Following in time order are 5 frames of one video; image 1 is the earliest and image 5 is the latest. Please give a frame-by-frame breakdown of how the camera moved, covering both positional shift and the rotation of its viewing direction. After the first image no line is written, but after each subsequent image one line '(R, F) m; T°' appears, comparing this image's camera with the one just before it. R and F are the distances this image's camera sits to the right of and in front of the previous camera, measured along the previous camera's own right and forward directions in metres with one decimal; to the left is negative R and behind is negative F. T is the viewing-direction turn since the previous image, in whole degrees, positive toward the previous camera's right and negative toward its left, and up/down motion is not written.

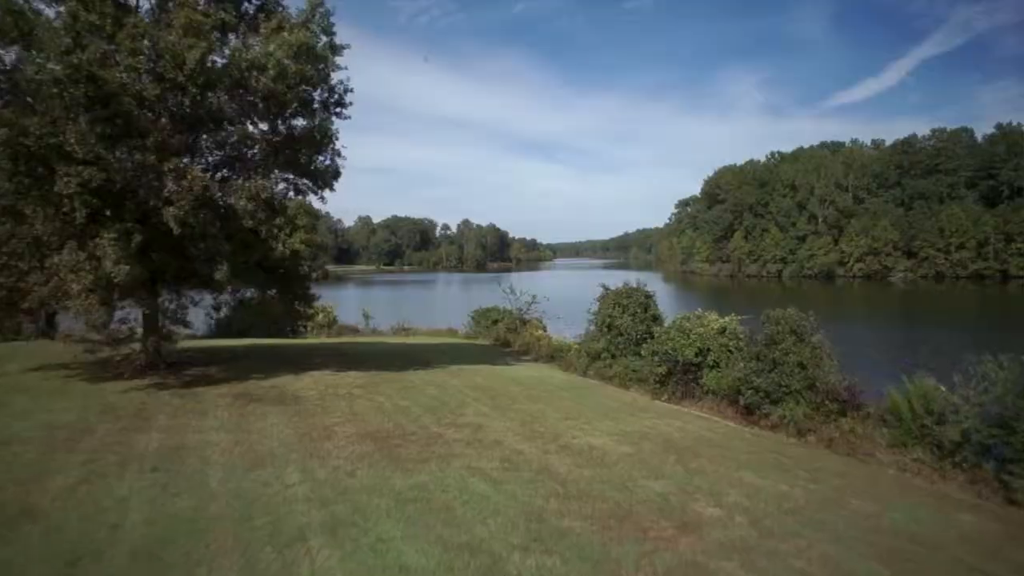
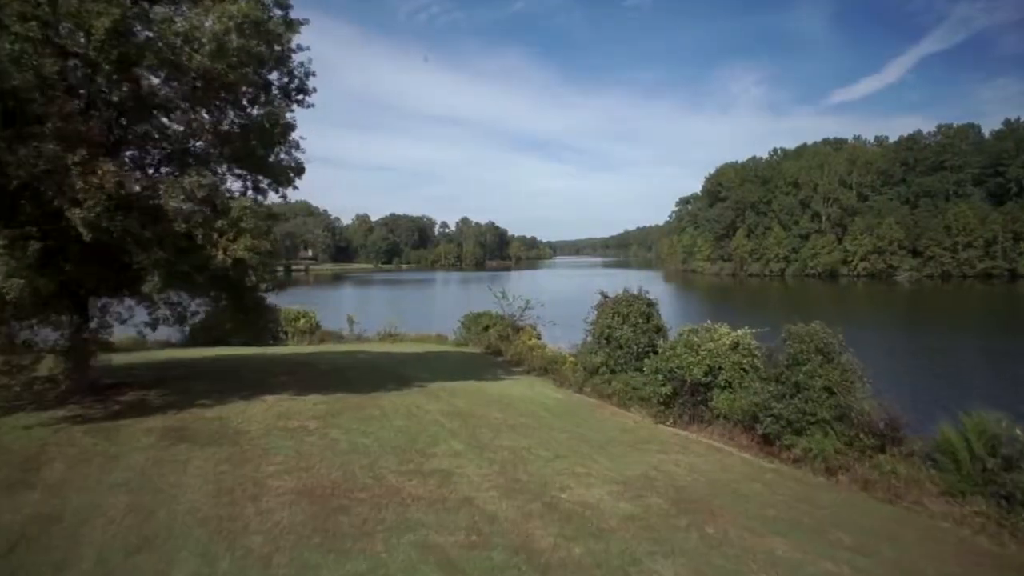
(+0.2, +1.3) m; 0°
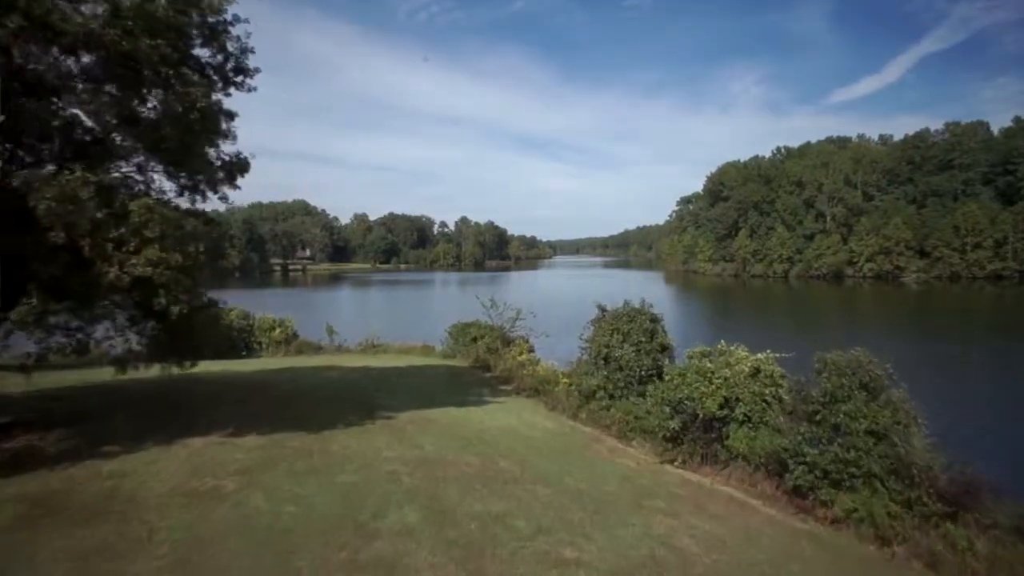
(+0.2, +1.6) m; 0°
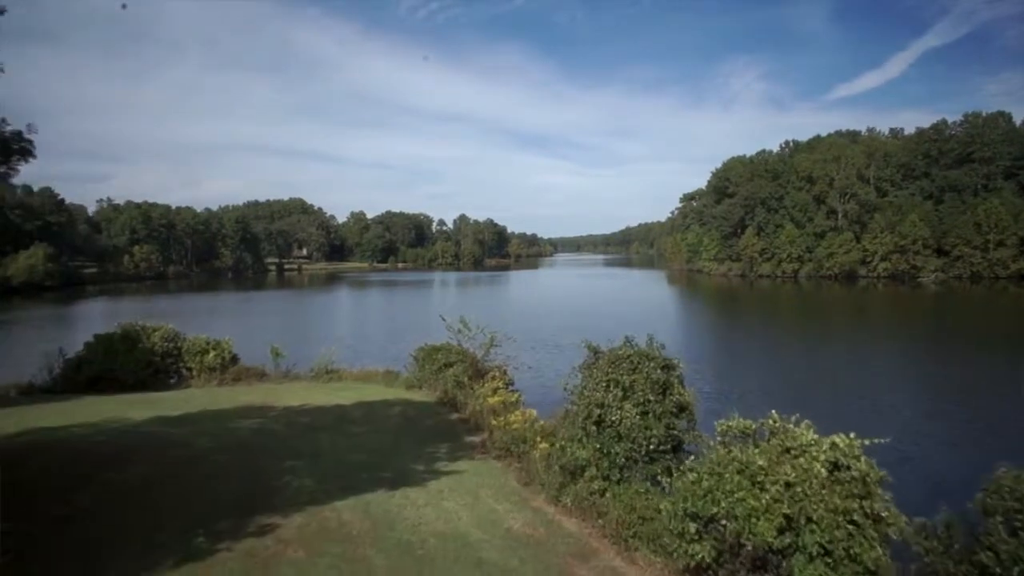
(+0.5, +3.3) m; 0°
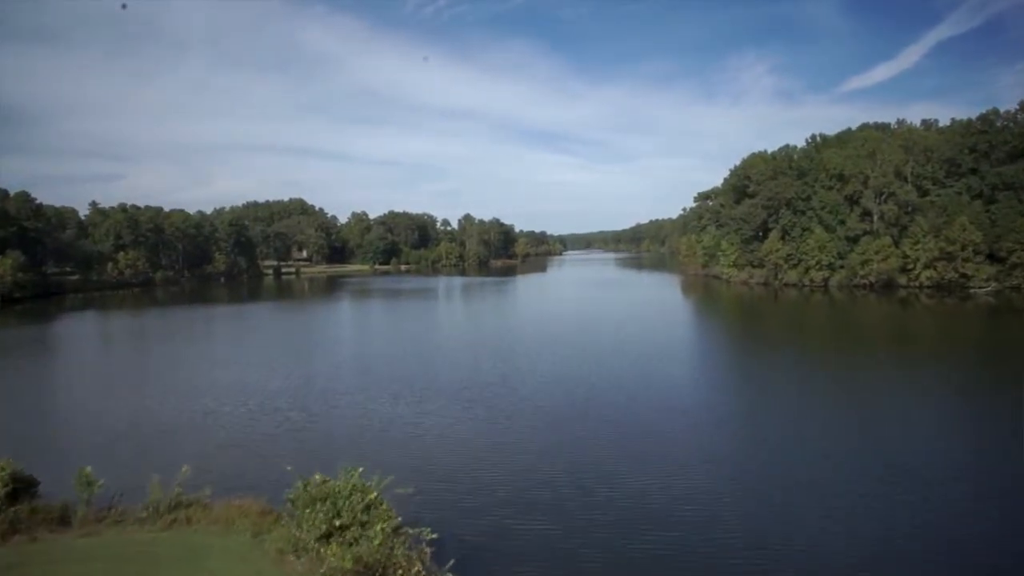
(+1.0, +6.5) m; -1°
